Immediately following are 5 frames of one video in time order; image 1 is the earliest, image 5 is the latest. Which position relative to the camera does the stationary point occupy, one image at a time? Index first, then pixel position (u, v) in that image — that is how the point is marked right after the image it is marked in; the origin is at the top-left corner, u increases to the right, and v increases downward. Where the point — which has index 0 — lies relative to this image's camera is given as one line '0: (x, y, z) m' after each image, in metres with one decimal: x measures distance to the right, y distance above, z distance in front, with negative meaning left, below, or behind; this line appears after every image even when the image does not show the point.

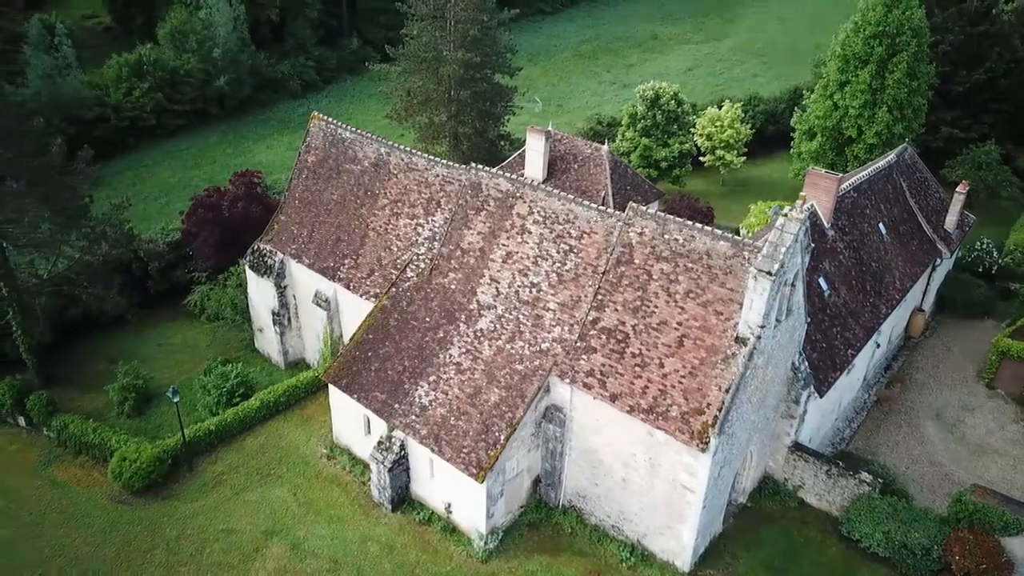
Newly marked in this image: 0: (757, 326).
0: (+5.9, -0.9, +19.5) m
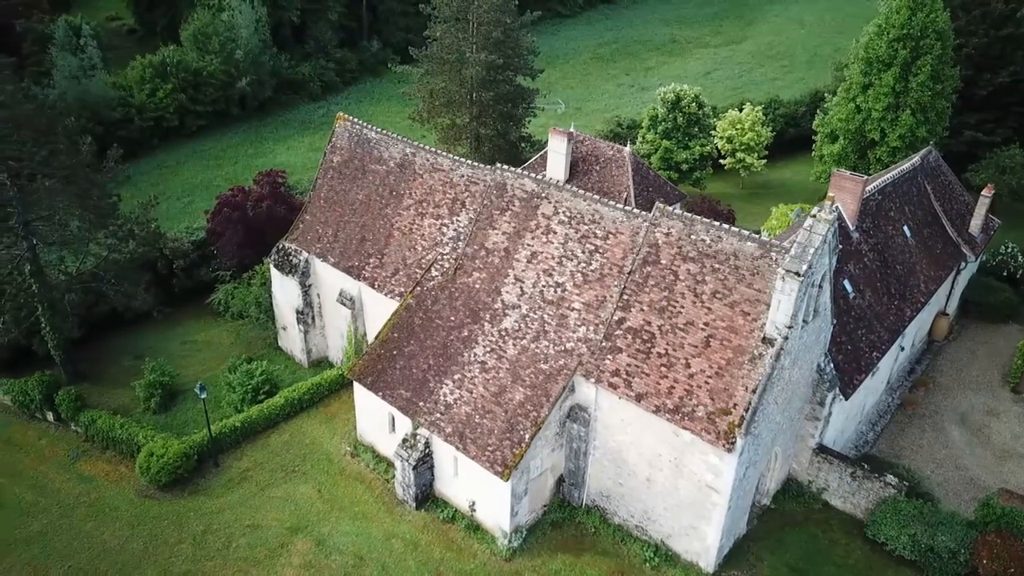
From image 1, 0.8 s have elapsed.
0: (+6.6, -0.9, +19.5) m
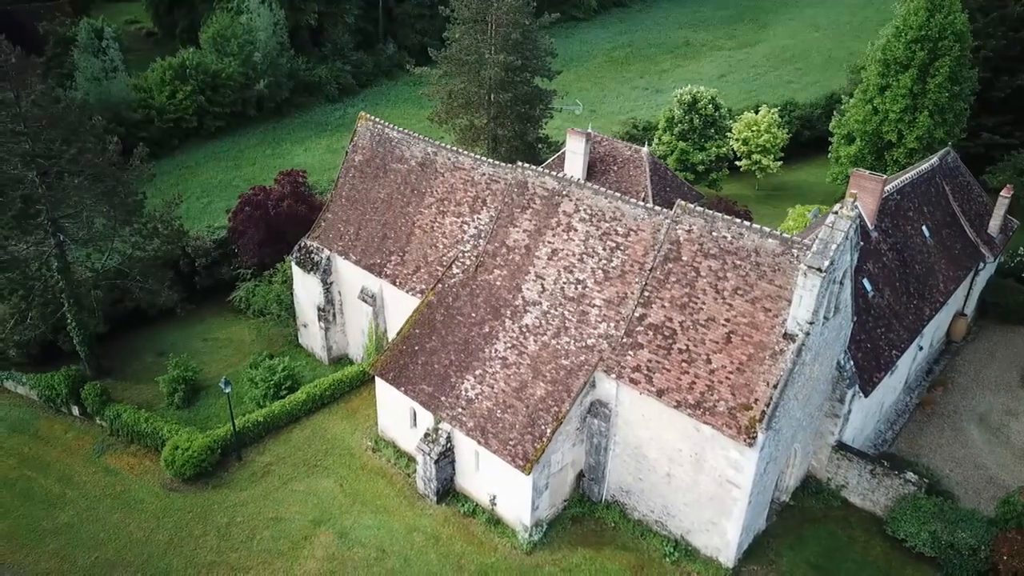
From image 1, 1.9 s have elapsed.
0: (+7.1, -0.8, +19.6) m
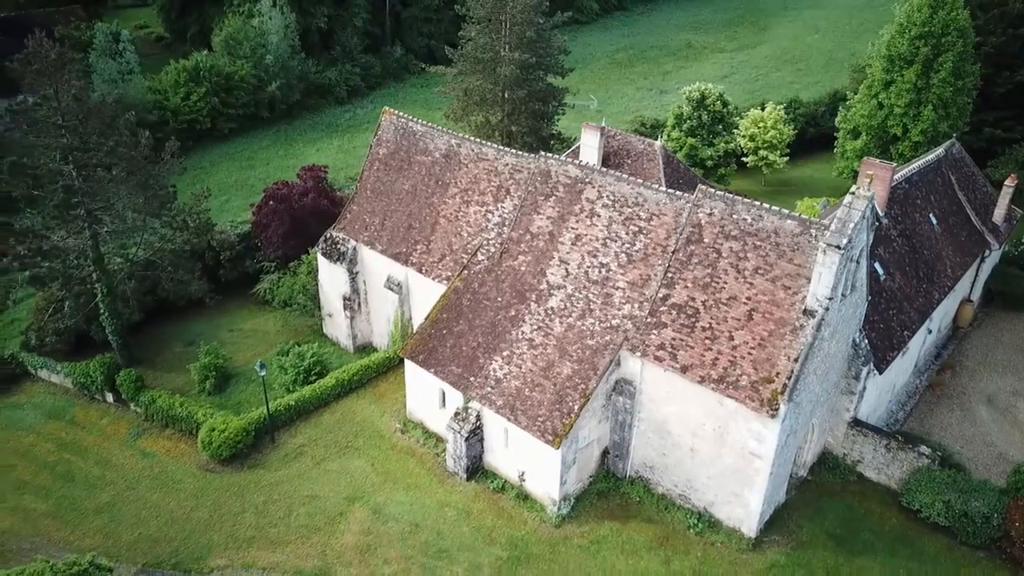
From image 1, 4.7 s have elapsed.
0: (+7.9, -0.3, +20.6) m
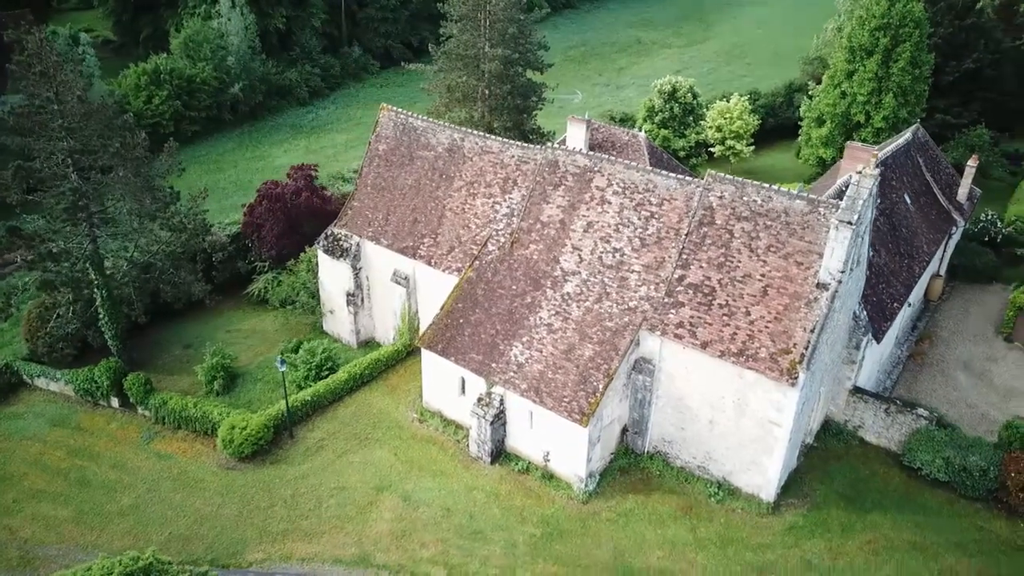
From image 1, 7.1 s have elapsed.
0: (+8.8, +0.4, +21.9) m
